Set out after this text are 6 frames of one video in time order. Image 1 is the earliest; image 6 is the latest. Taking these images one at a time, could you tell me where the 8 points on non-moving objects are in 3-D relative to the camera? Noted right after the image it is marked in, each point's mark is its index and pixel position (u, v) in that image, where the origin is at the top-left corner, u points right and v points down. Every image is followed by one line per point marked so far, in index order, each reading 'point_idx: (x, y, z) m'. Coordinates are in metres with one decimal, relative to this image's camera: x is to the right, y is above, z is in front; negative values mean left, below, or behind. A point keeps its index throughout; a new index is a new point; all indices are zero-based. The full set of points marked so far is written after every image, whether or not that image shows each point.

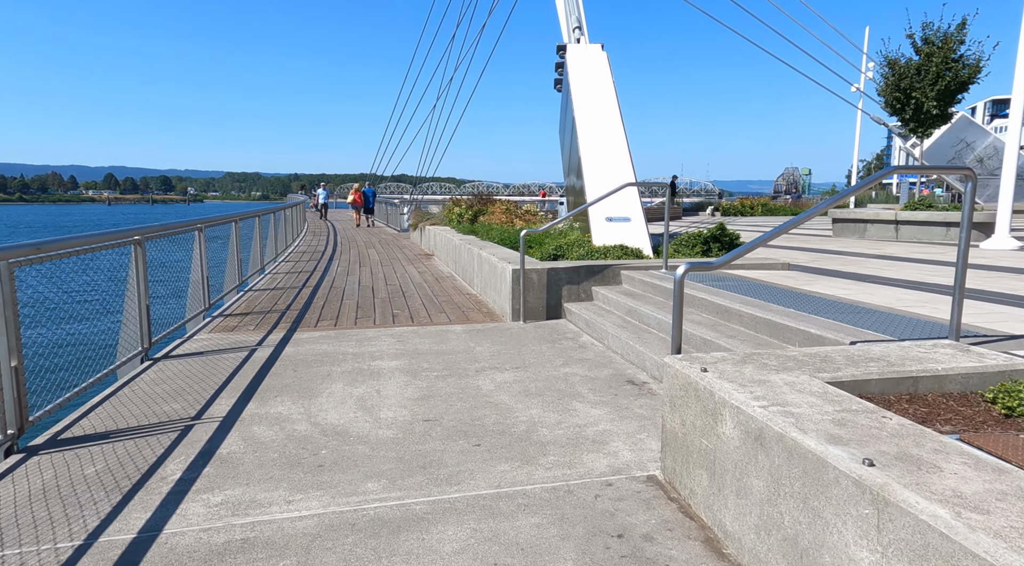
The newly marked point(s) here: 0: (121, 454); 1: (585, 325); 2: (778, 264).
0: (-1.9, -0.8, +3.2) m
1: (+0.7, -0.4, +5.9) m
2: (+2.9, +0.2, +7.1) m
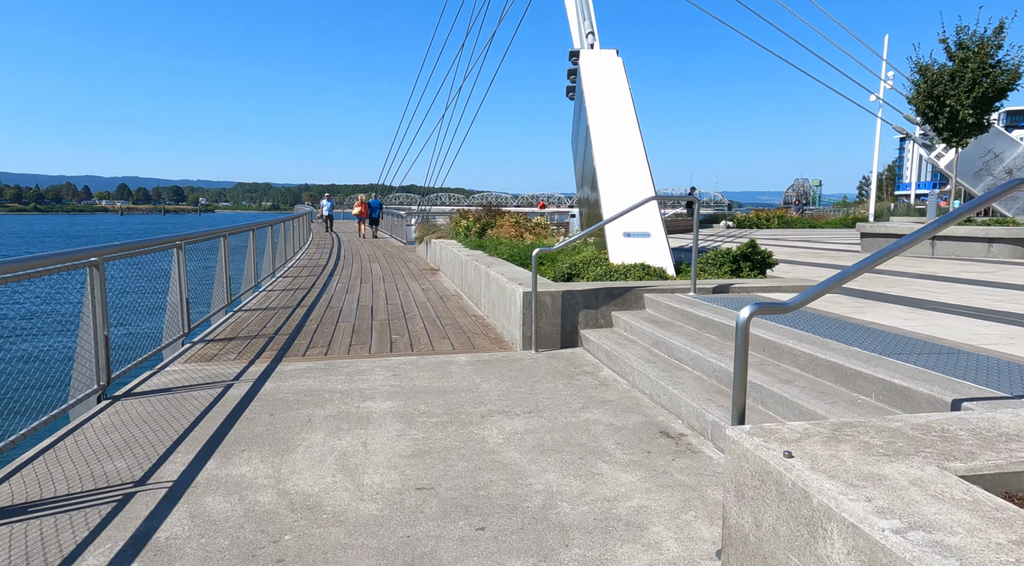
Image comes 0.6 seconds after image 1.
0: (-1.8, -1.0, +2.5) m
1: (+0.7, -0.6, +5.3) m
2: (+3.0, 0.0, +6.4) m
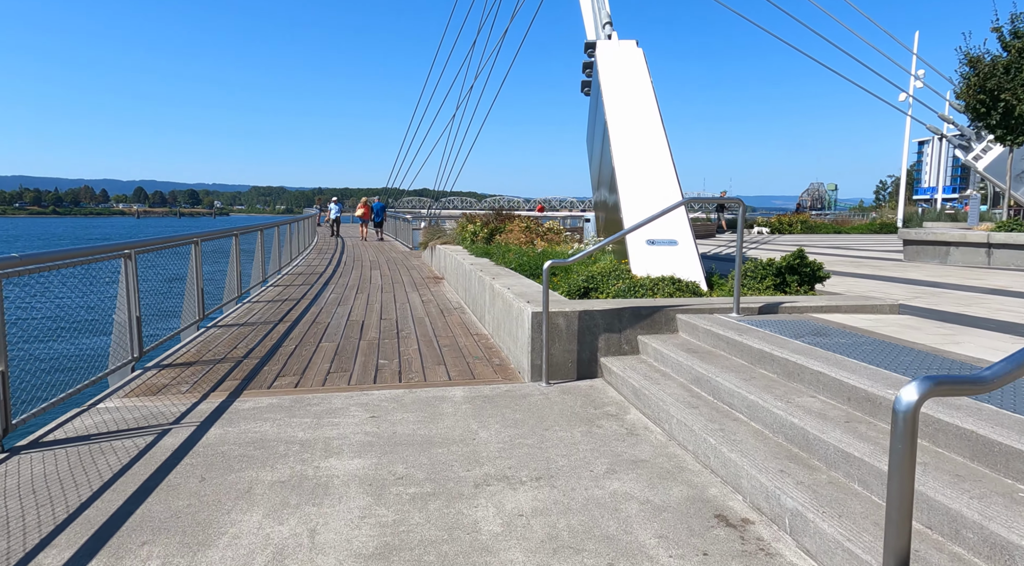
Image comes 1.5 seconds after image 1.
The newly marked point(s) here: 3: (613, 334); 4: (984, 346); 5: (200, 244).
0: (-1.9, -1.1, +1.6) m
1: (+0.8, -0.7, +4.3) m
2: (+3.0, -0.2, +5.4) m
3: (+0.8, -0.4, +5.0) m
4: (+2.8, -0.4, +3.9) m
5: (-3.4, +0.4, +7.2) m
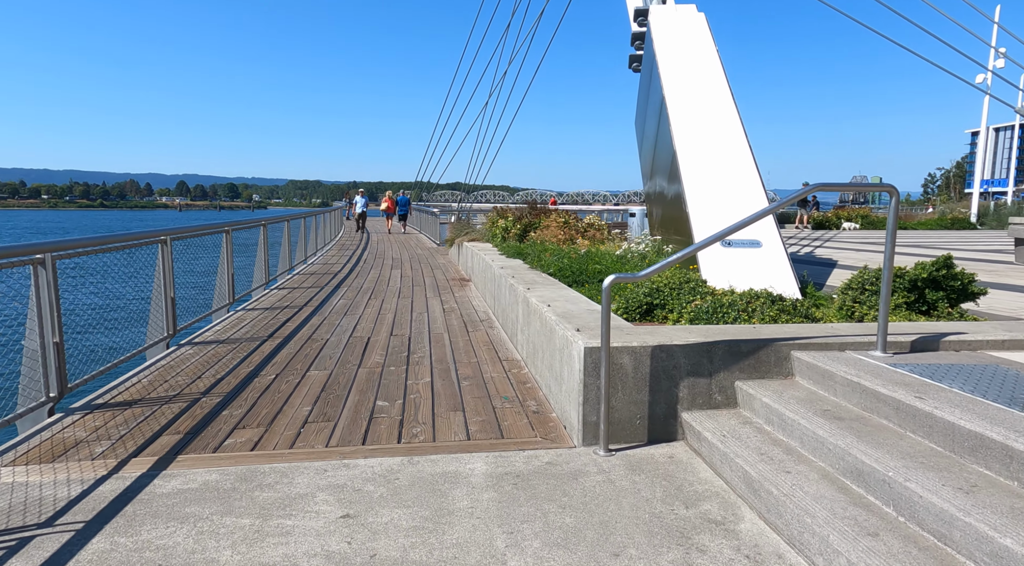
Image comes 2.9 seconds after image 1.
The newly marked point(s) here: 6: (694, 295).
0: (-1.8, -1.2, +0.2) m
1: (+1.0, -0.8, +2.8) m
2: (+3.3, -0.3, +3.8) m
3: (+1.0, -0.5, +3.5) m
4: (+3.0, -0.5, +2.3) m
5: (-3.1, +0.4, +5.9) m
6: (+1.3, -0.1, +4.7) m
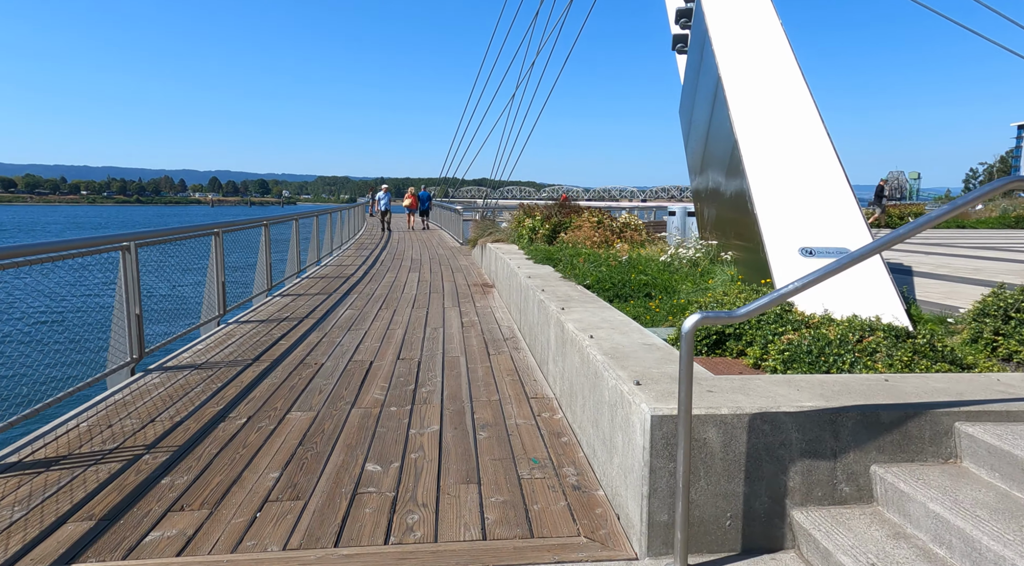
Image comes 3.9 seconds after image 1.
0: (-1.8, -1.4, -0.7) m
1: (+1.1, -1.0, +1.7) m
2: (+3.4, -0.5, +2.6) m
3: (+1.1, -0.7, +2.4) m
4: (+3.1, -0.7, +1.2) m
5: (-2.8, +0.3, +4.9) m
6: (+1.5, -0.2, +3.6) m
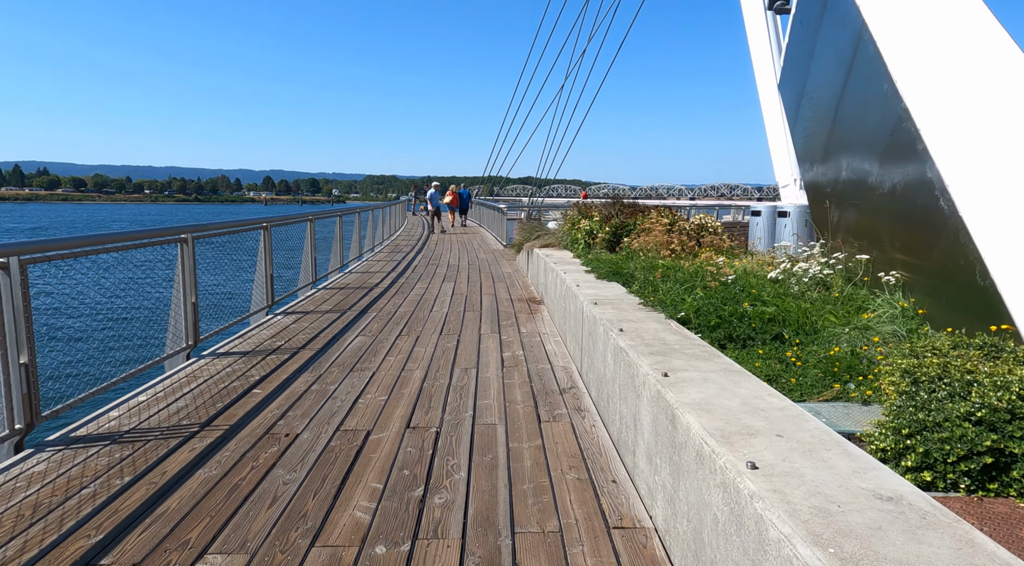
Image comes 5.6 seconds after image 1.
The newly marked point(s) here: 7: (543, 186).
0: (-1.9, -1.6, -2.4) m
1: (+1.2, -1.2, -0.1) m
2: (+3.6, -0.7, +0.6) m
3: (+1.3, -0.9, +0.5) m
4: (+3.1, -0.9, -0.8) m
5: (-2.5, +0.1, +3.3) m
6: (+1.7, -0.4, +1.7) m
7: (+0.7, +2.9, +18.1) m
